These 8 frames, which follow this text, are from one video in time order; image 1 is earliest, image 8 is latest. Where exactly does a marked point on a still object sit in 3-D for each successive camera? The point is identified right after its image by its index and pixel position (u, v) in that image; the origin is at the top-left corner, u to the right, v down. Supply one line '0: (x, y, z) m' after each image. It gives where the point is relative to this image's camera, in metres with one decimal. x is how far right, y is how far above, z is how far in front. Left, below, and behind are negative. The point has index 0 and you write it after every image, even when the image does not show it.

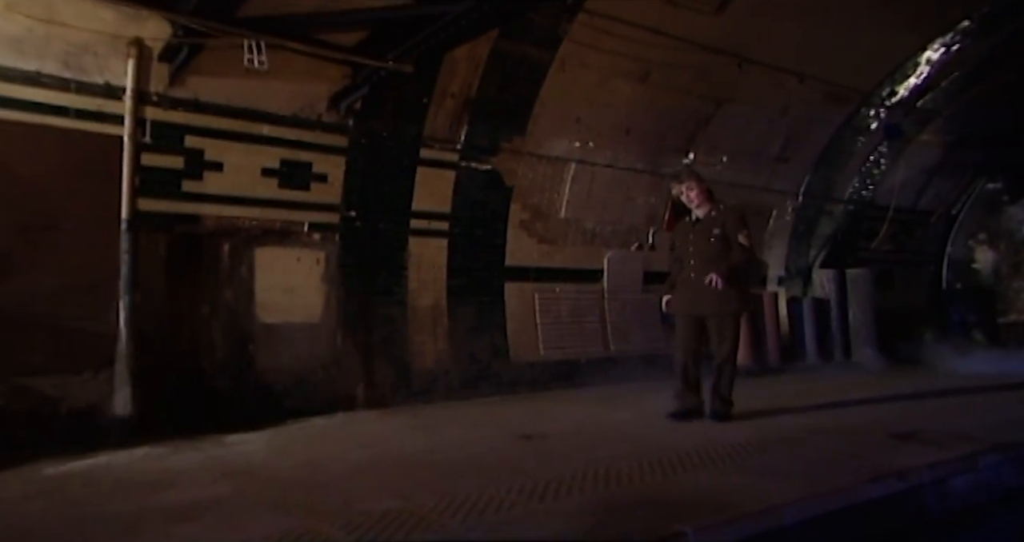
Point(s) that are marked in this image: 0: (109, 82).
0: (-2.7, +1.3, +4.6) m
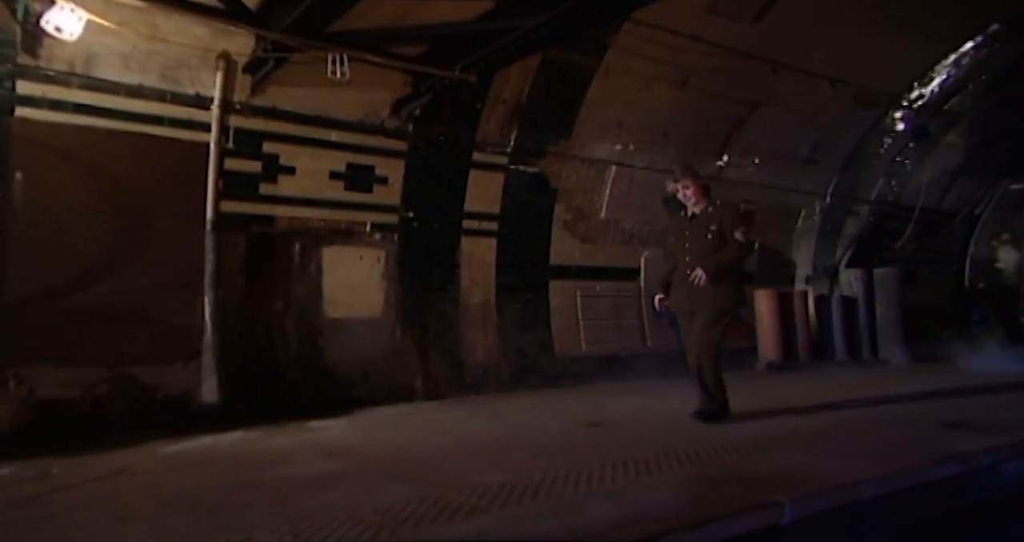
0: (-2.3, +1.3, +4.9) m
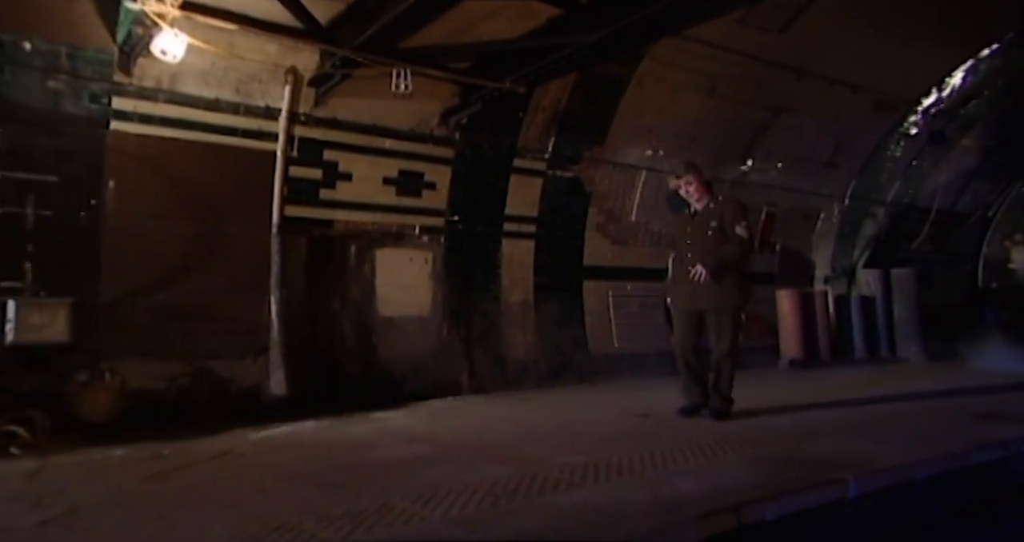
0: (-1.9, +1.3, +5.3) m
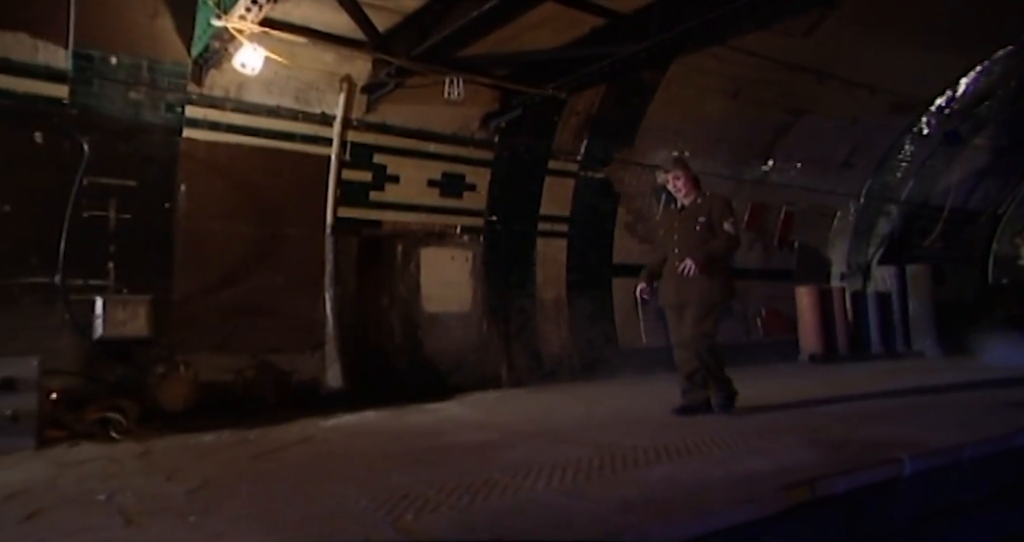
0: (-1.6, +1.3, +5.5) m
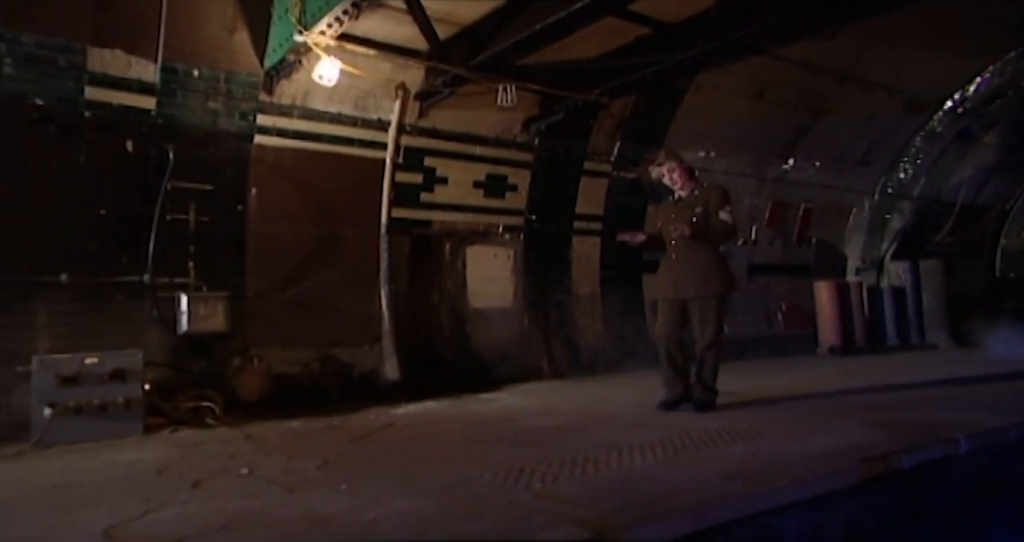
0: (-1.1, +1.3, +5.8) m
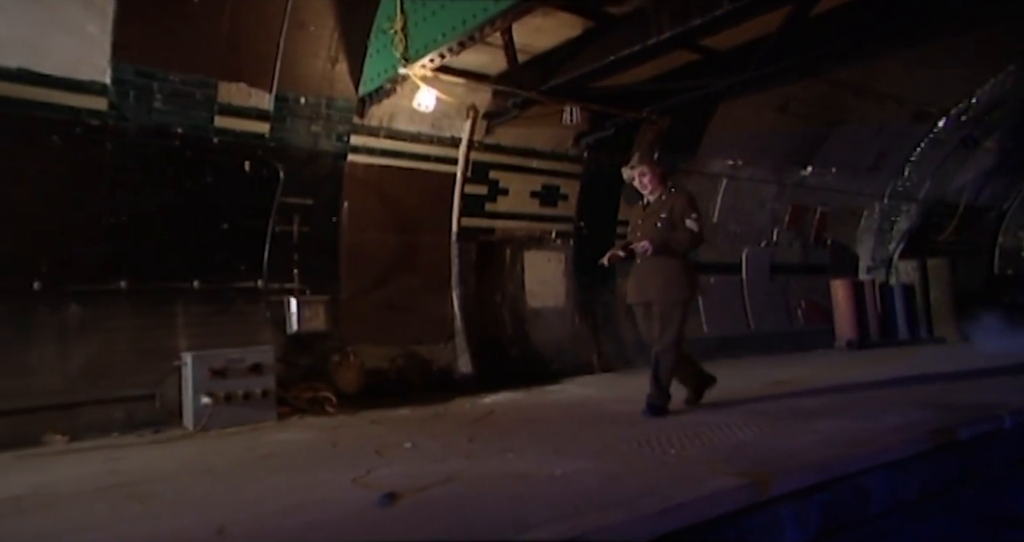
0: (-0.6, +1.3, +6.4) m
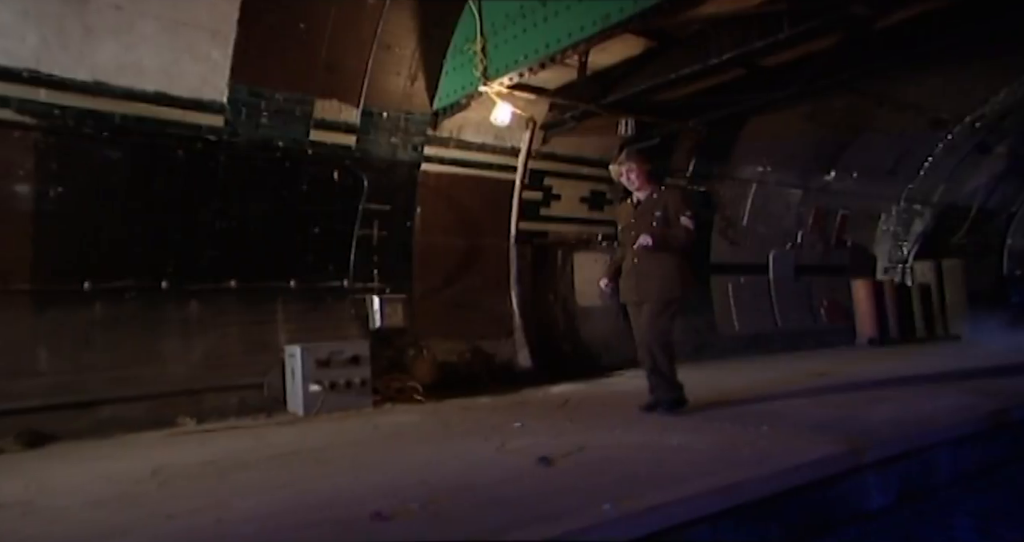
0: (0.0, +1.3, +6.9) m
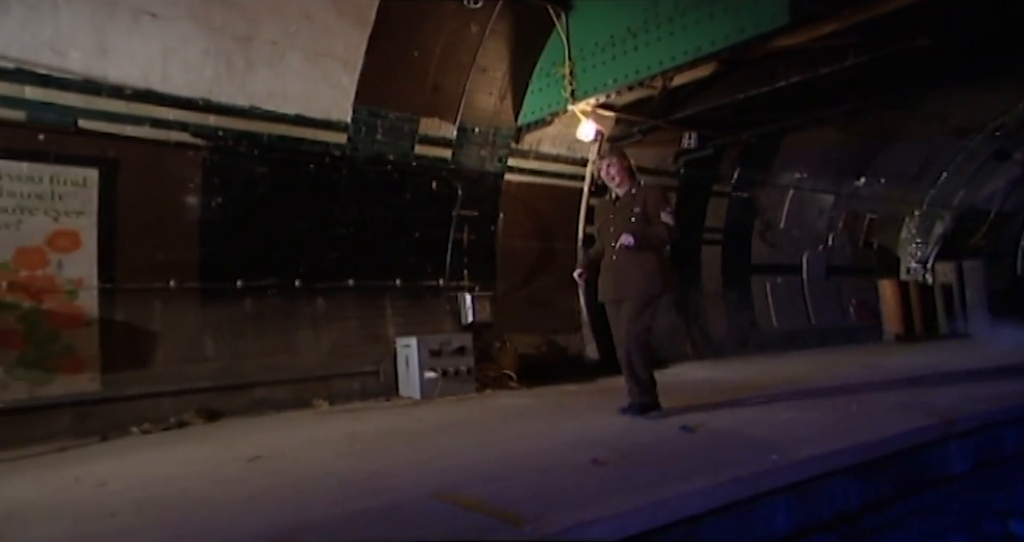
0: (+0.8, +1.3, +7.5) m
